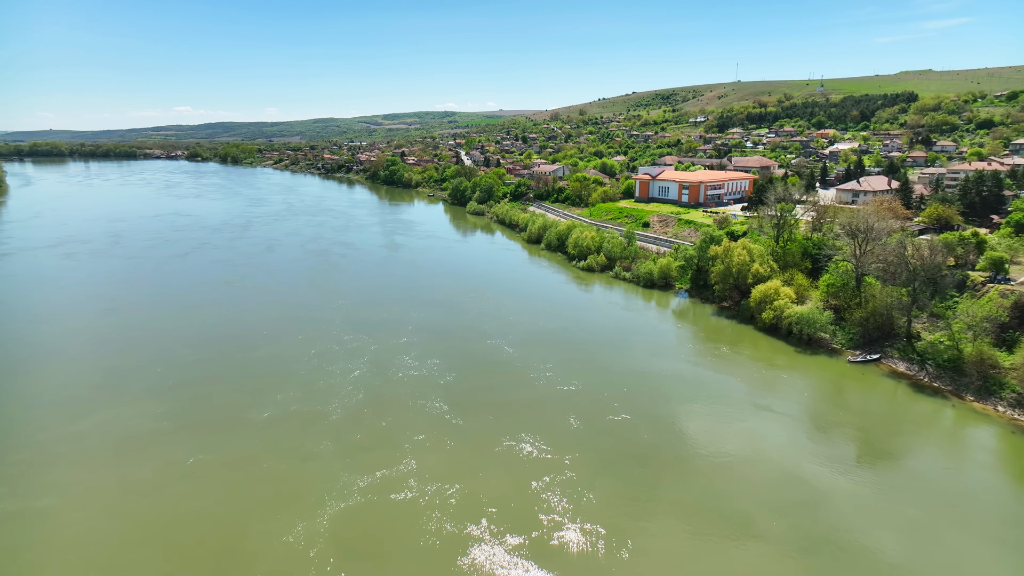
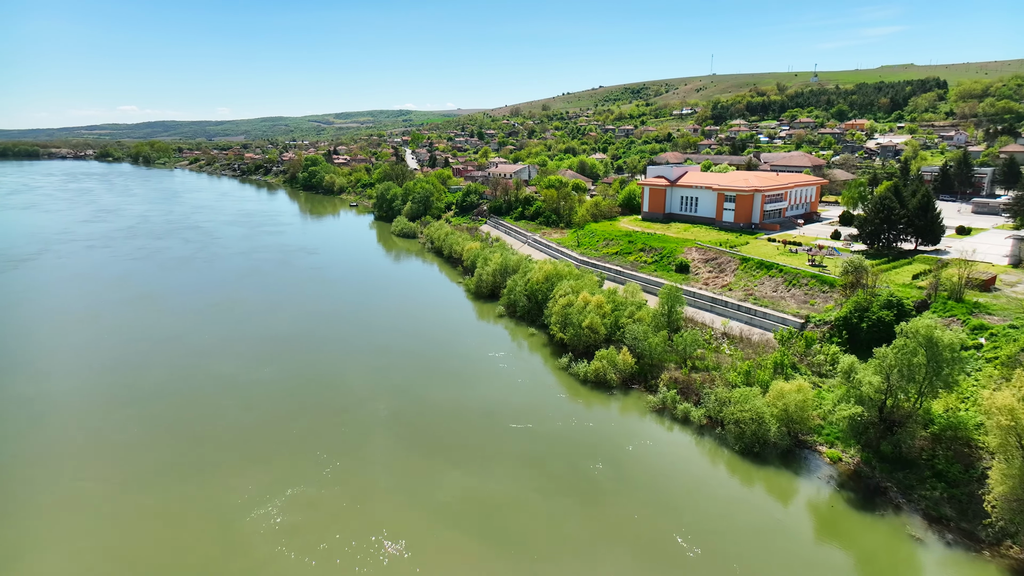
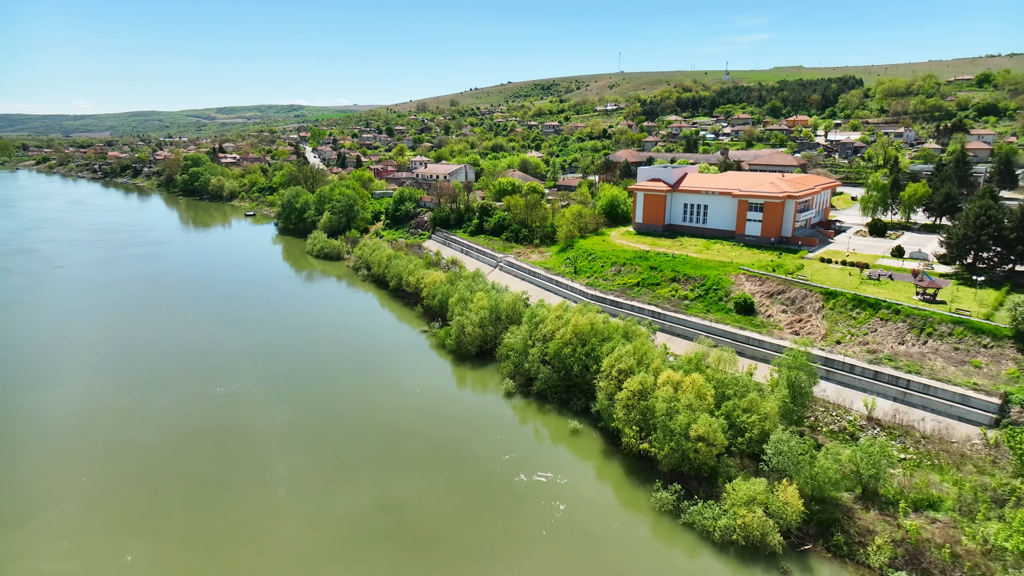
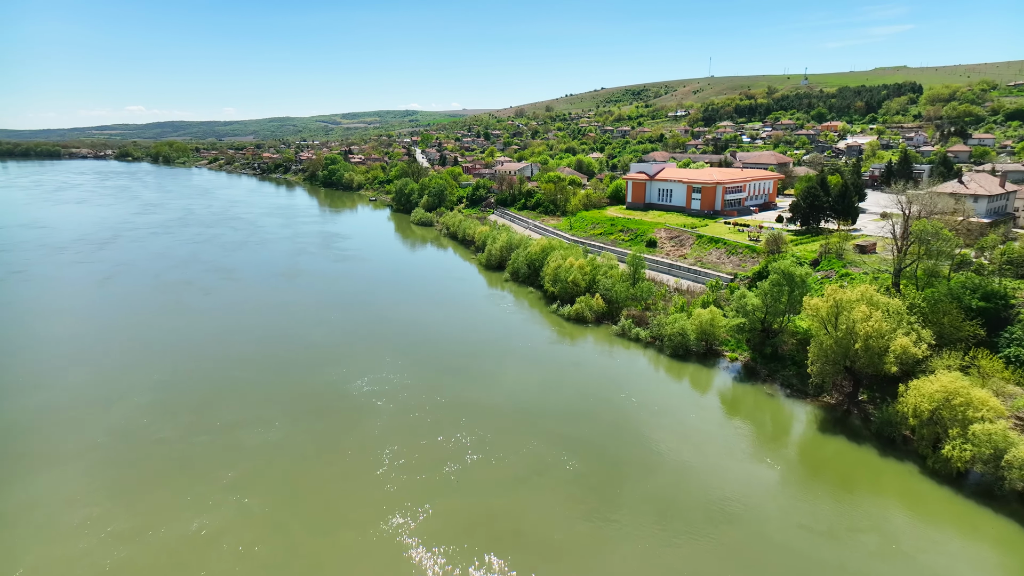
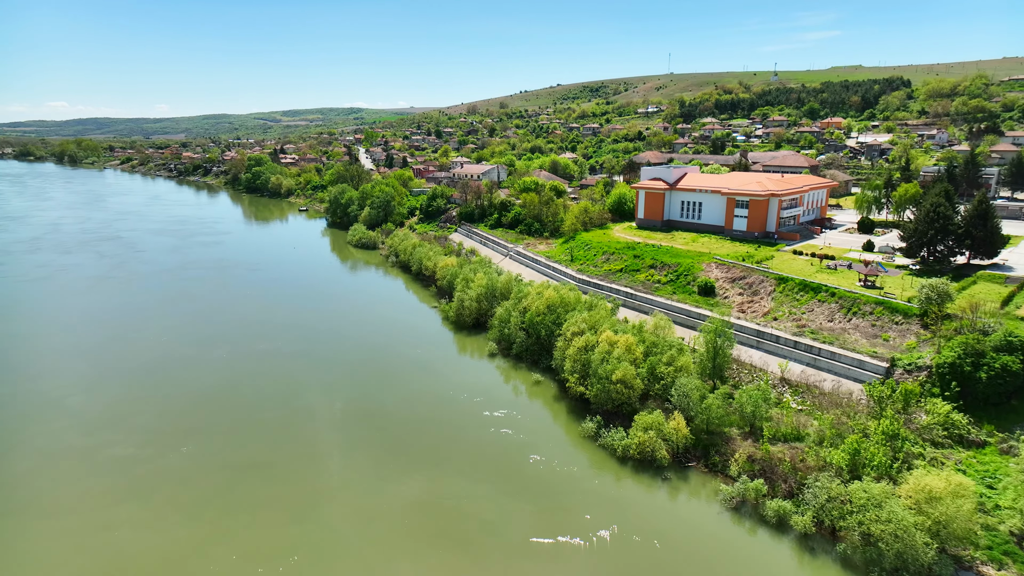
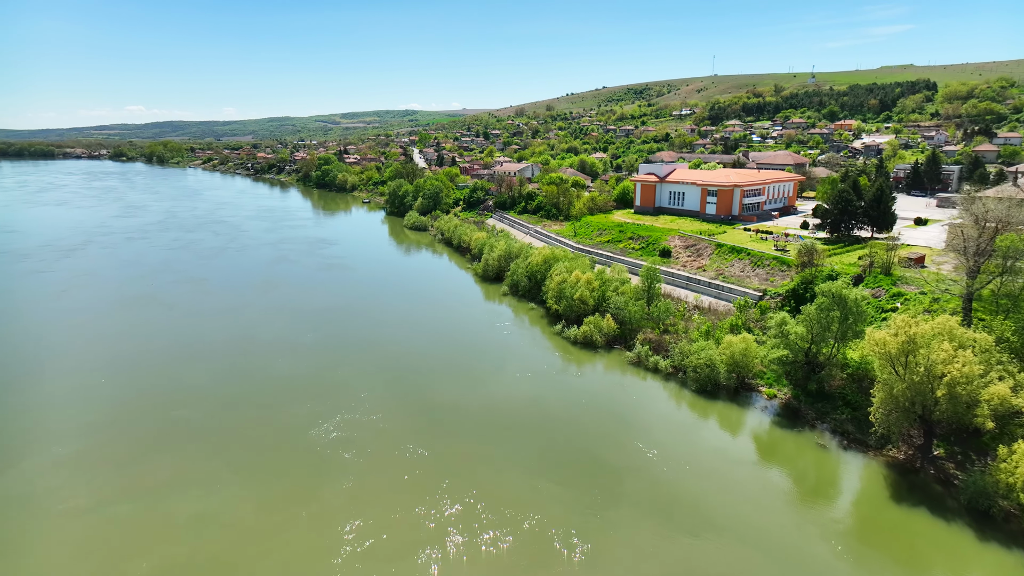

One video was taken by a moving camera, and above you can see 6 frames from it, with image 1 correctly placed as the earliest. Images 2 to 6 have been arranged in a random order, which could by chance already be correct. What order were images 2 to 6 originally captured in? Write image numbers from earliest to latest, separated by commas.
4, 6, 2, 5, 3
